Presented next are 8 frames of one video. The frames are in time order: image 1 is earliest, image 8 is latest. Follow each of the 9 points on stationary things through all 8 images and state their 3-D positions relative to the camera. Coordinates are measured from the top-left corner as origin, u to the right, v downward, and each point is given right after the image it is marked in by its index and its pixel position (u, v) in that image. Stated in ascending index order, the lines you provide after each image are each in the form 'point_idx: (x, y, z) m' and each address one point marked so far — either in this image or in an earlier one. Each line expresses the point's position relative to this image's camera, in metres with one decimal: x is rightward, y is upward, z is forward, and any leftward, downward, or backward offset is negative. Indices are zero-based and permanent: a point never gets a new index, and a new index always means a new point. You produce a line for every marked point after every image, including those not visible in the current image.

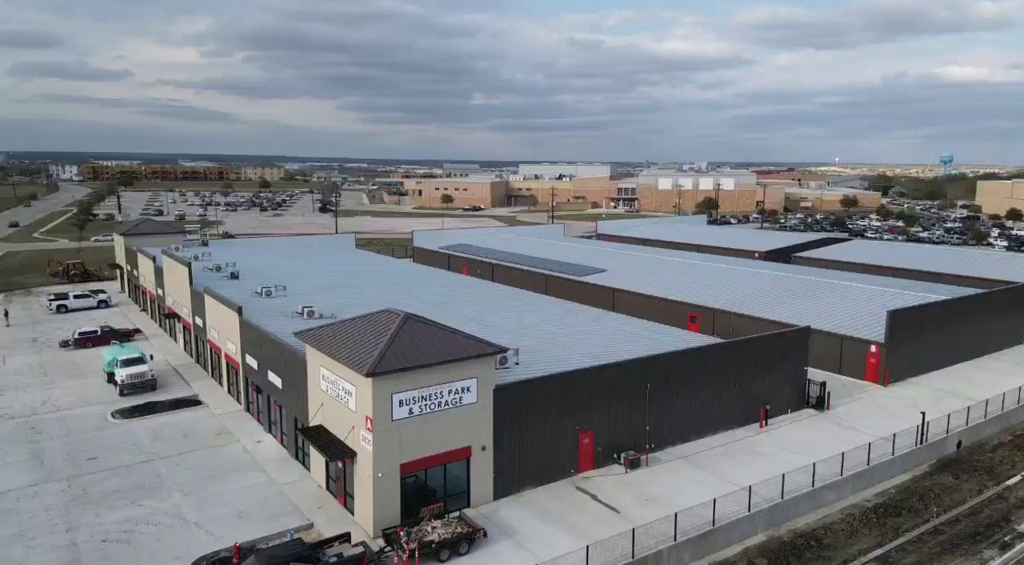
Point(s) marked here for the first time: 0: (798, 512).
0: (+7.2, -5.8, +18.5) m
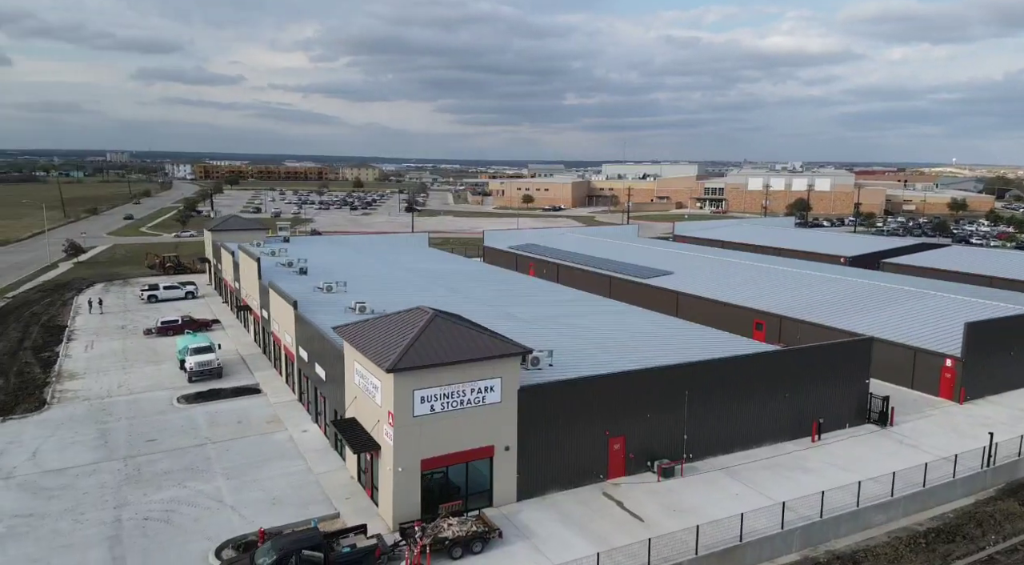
0: (+7.8, -5.9, +17.5) m
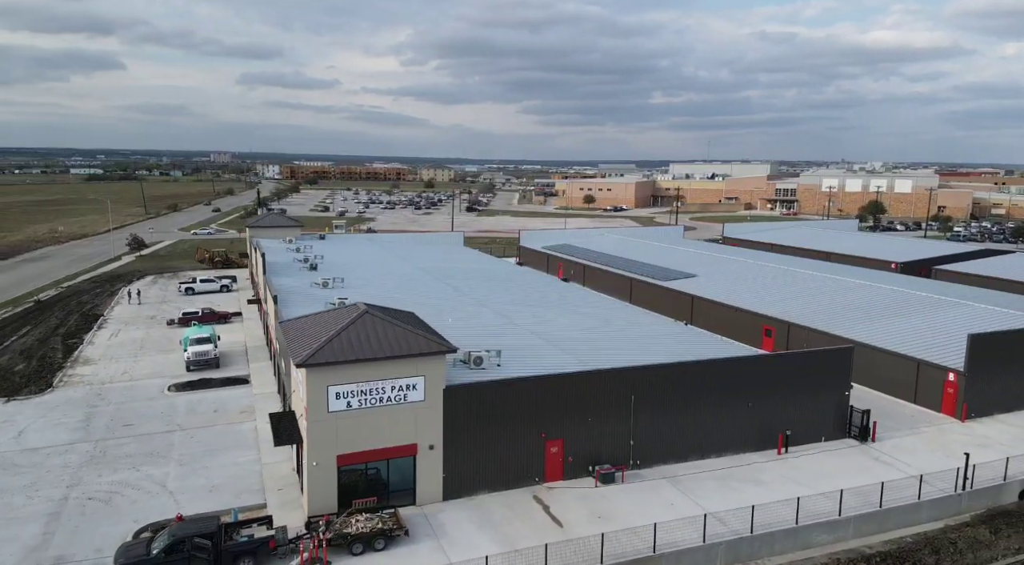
0: (+5.9, -6.0, +16.5) m
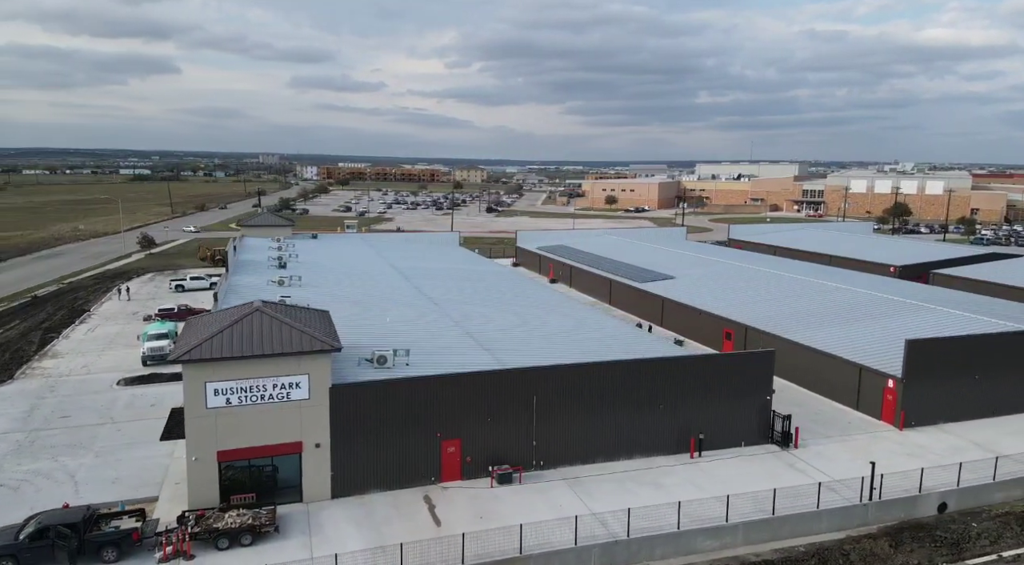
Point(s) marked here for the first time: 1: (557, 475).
0: (+3.1, -6.0, +16.2) m
1: (+1.2, -5.1, +19.3) m
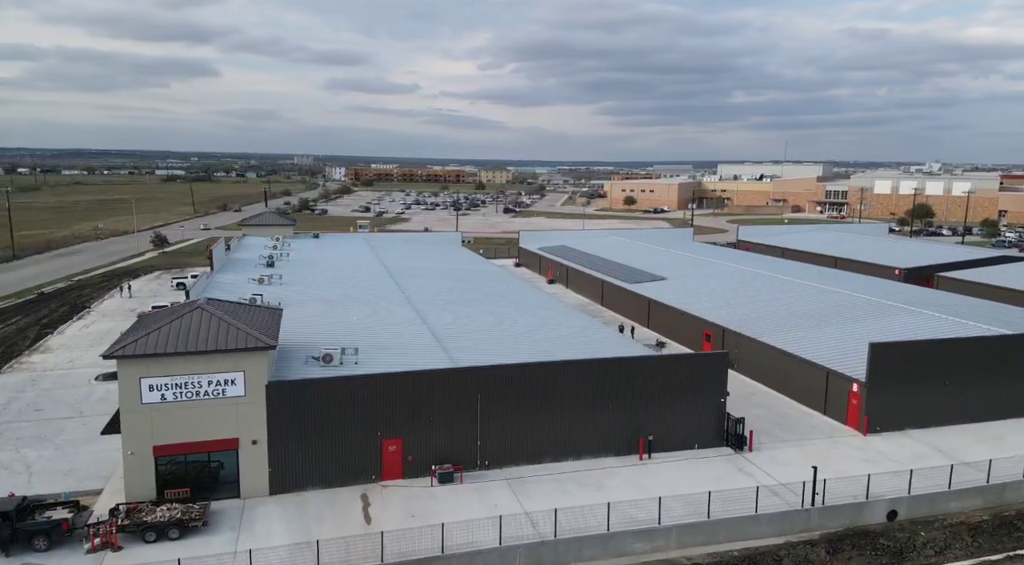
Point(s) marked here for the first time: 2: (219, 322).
0: (+1.4, -6.0, +16.1) m
1: (-0.3, -5.1, +19.3) m
2: (-7.1, -0.9, +17.7) m
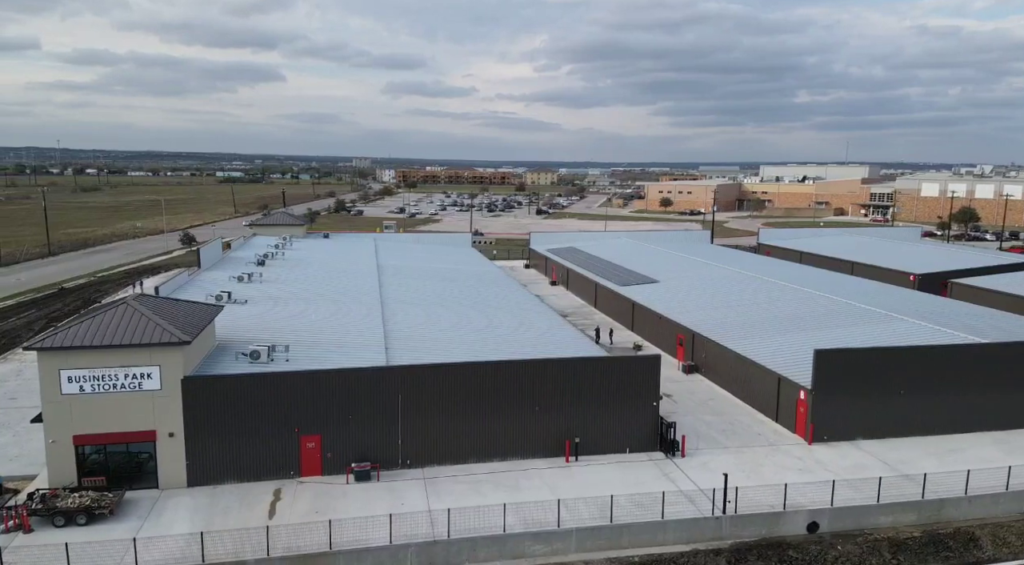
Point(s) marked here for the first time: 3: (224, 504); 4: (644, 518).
0: (-1.0, -6.1, +16.1) m
1: (-2.5, -5.1, +19.4) m
2: (-9.3, -0.9, +18.3) m
3: (-6.9, -5.3, +17.6) m
4: (+3.1, -5.5, +17.1) m
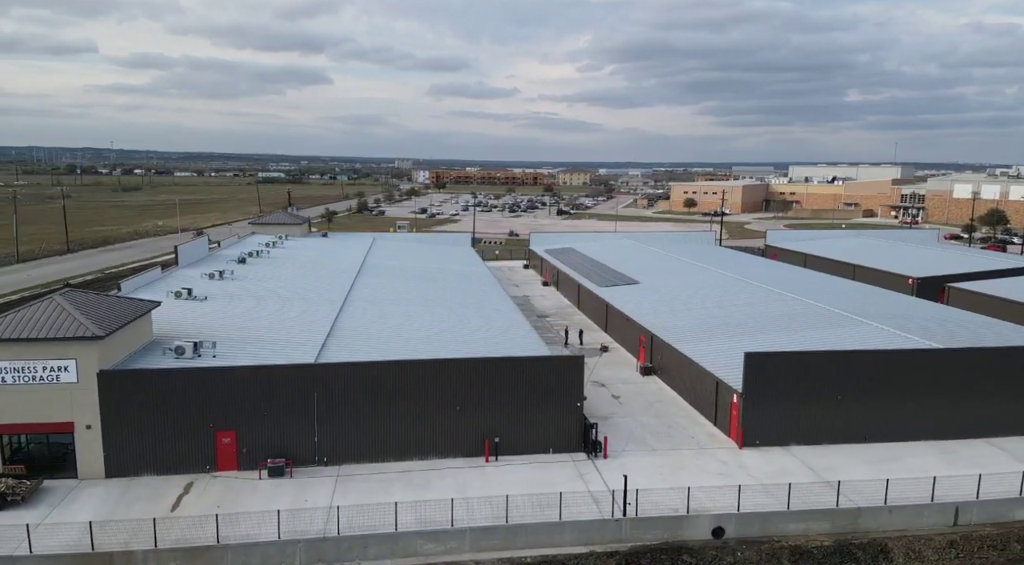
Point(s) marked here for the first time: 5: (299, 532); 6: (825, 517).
0: (-3.4, -6.0, +16.2) m
1: (-4.8, -5.1, +19.6) m
2: (-11.6, -0.8, +18.9) m
3: (-9.3, -5.2, +18.1) m
4: (+0.7, -5.5, +17.0) m
5: (-4.8, -5.5, +16.2) m
6: (+7.6, -5.7, +17.9) m
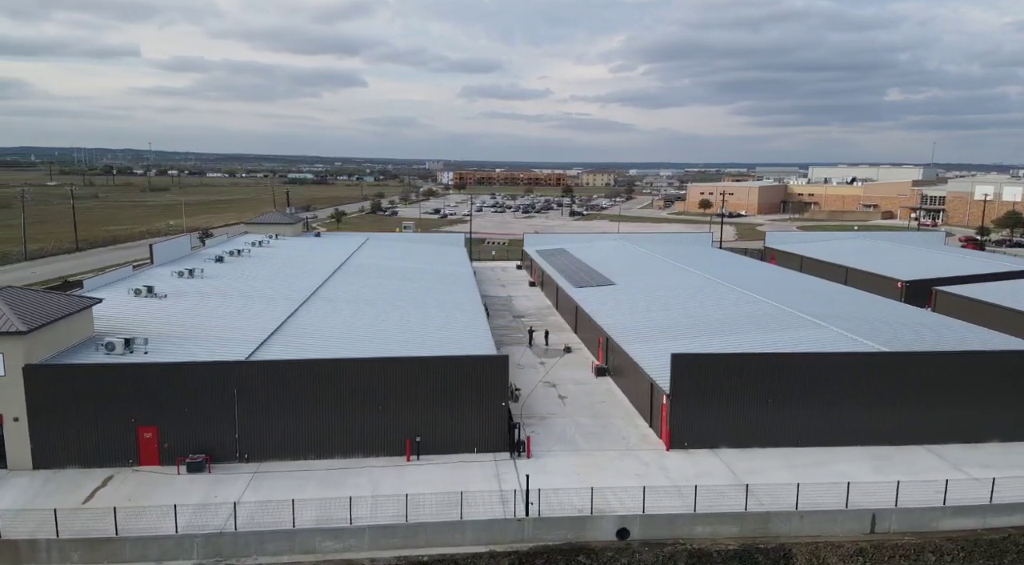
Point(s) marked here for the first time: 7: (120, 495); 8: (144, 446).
0: (-5.8, -6.0, +16.5) m
1: (-7.0, -5.0, +19.9) m
2: (-13.8, -0.7, +19.5) m
3: (-11.6, -5.2, +18.6) m
4: (-1.7, -5.5, +17.2) m
5: (-7.1, -5.5, +16.6) m
6: (+5.3, -5.8, +17.7) m
7: (-9.7, -5.2, +18.1) m
8: (-9.8, -4.4, +19.9) m
